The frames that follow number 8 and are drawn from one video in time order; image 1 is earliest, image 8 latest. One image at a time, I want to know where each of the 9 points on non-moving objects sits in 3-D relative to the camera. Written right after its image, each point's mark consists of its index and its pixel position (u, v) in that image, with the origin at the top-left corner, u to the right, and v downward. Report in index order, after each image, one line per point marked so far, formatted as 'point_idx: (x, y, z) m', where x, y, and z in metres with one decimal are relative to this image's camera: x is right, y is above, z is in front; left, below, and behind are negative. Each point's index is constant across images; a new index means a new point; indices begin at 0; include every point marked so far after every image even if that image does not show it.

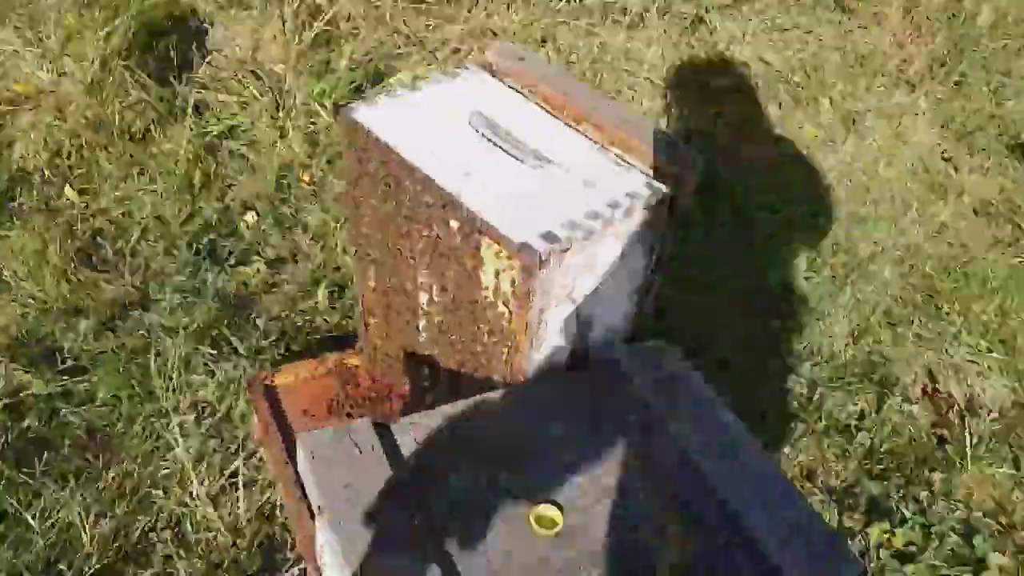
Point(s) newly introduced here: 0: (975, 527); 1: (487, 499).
0: (+2.8, -1.5, +4.7) m
1: (-0.1, -0.7, +3.2) m
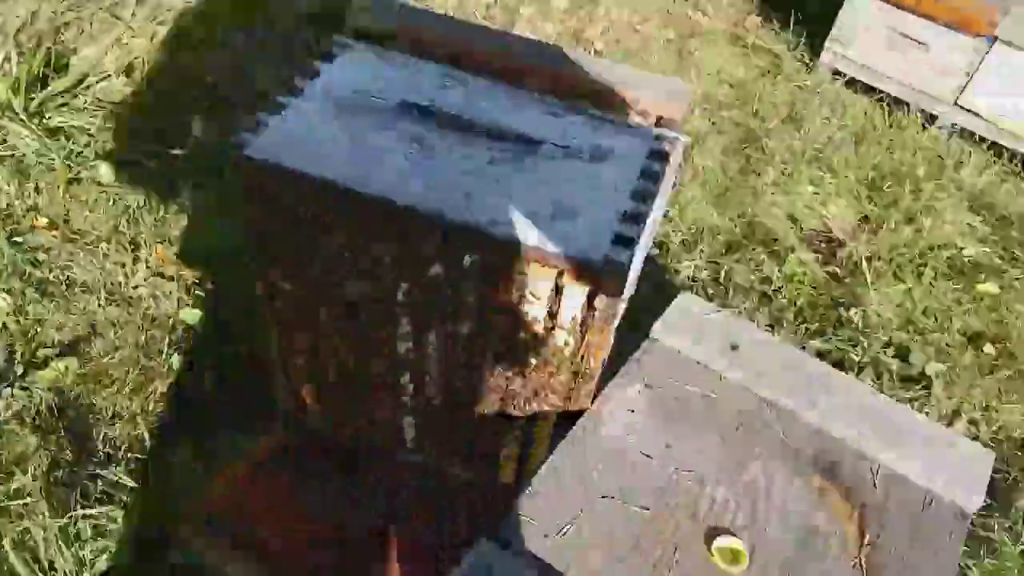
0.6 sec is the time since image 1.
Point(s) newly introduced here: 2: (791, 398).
0: (+2.6, -0.4, +5.2) m
1: (+0.4, -0.8, +2.7) m
2: (+1.2, -0.5, +3.1) m
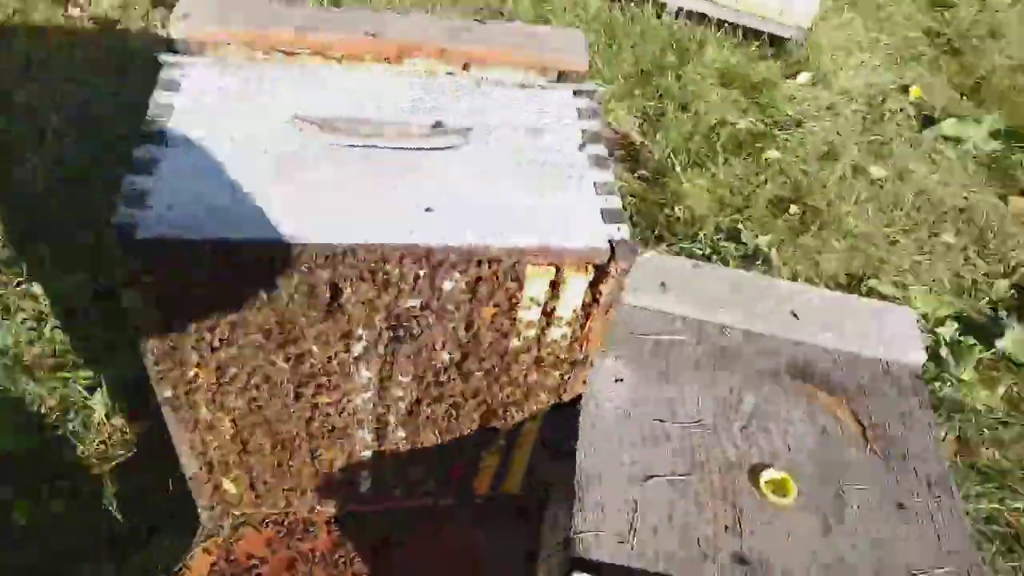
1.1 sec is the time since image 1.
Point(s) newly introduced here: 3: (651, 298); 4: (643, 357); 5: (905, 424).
0: (+1.5, +0.4, +5.6) m
1: (+0.6, -0.7, +2.6) m
2: (+1.1, -0.2, +3.2) m
3: (+0.7, -0.1, +3.2) m
4: (+0.5, -0.3, +3.0) m
5: (+1.4, -0.5, +2.9) m
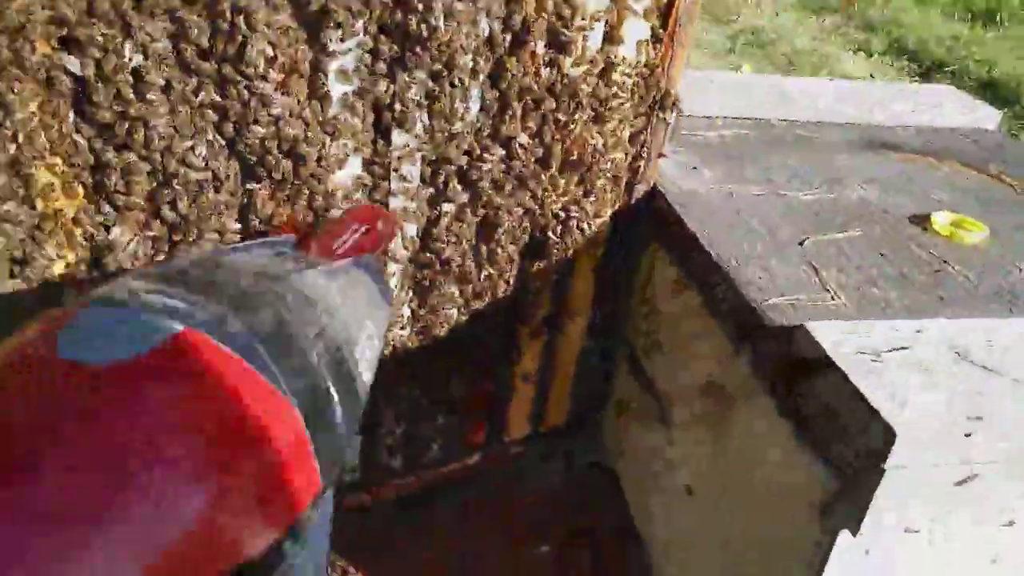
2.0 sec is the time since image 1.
0: (+0.8, +0.7, +5.0) m
1: (+0.8, +0.1, +1.7) m
2: (+1.0, +0.6, +2.5) m
3: (+0.6, +0.6, +2.5) m
4: (+0.5, +0.4, +2.2) m
5: (+1.5, +0.4, +2.3) m
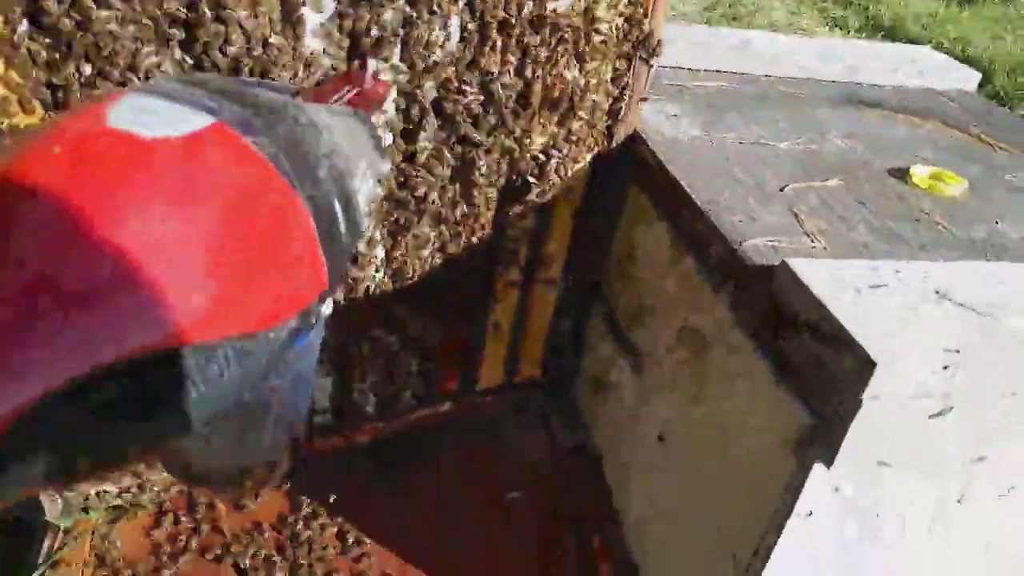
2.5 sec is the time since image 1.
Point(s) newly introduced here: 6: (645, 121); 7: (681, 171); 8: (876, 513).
0: (+0.7, +0.9, +5.0) m
1: (+0.7, +0.2, +1.7) m
2: (+1.0, +0.7, +2.5) m
3: (+0.6, +0.7, +2.4) m
4: (+0.5, +0.5, +2.2) m
5: (+1.4, +0.5, +2.3) m
6: (+0.3, +0.4, +1.9) m
7: (+0.4, +0.3, +1.7) m
8: (+0.6, -0.4, +1.3) m
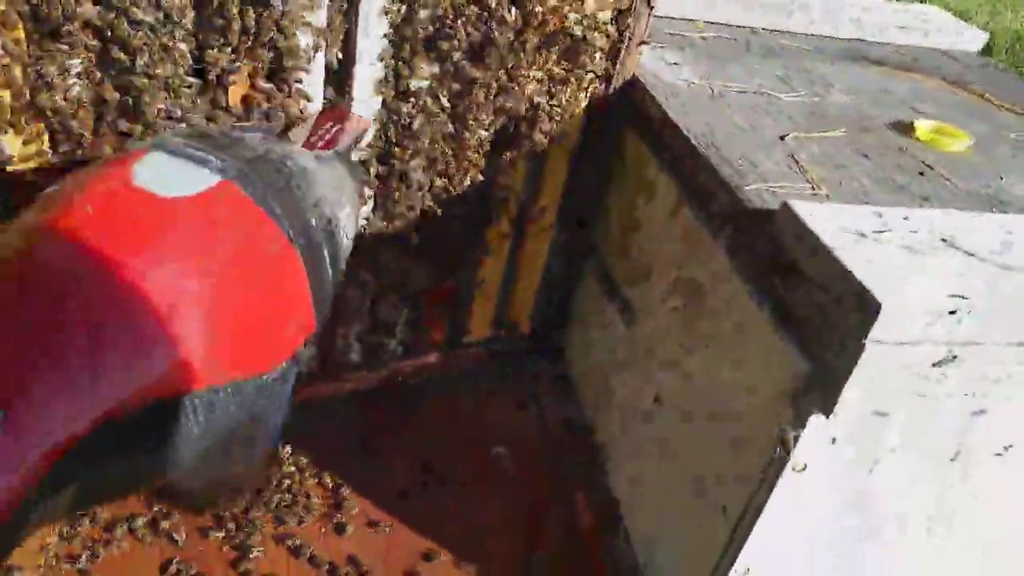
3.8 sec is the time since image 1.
0: (+0.6, +1.1, +4.9) m
1: (+0.7, +0.3, +1.7) m
2: (+0.9, +0.8, +2.4) m
3: (+0.6, +0.8, +2.4) m
4: (+0.5, +0.6, +2.1) m
5: (+1.4, +0.6, +2.3) m
6: (+0.3, +0.5, +1.9) m
7: (+0.4, +0.4, +1.7) m
8: (+0.6, -0.3, +1.3) m
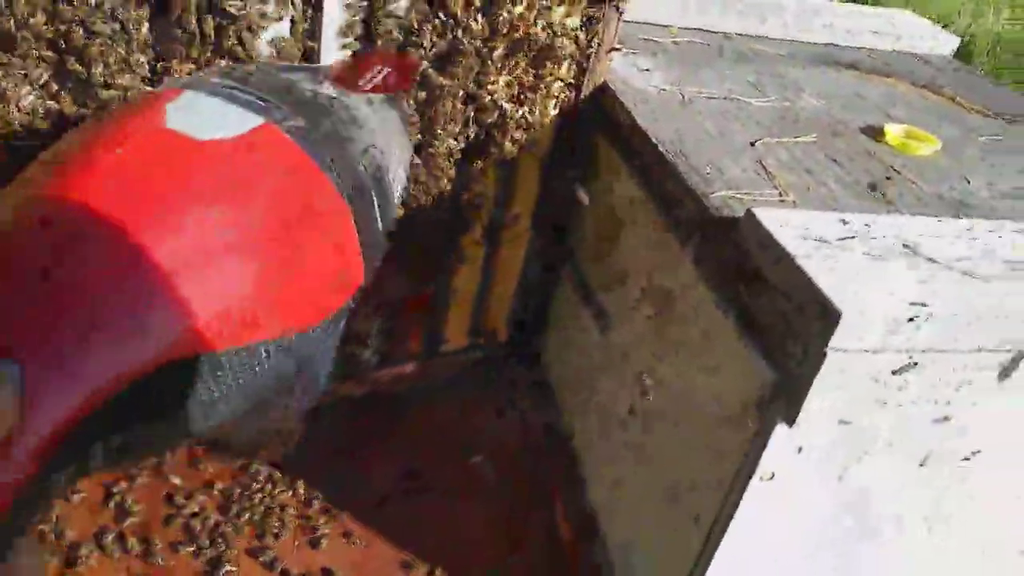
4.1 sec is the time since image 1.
0: (+0.5, +1.1, +4.9) m
1: (+0.7, +0.3, +1.7) m
2: (+0.9, +0.8, +2.5) m
3: (+0.5, +0.8, +2.4) m
4: (+0.4, +0.6, +2.1) m
5: (+1.3, +0.6, +2.3) m
6: (+0.2, +0.5, +1.9) m
7: (+0.3, +0.3, +1.7) m
8: (+0.5, -0.3, +1.3) m
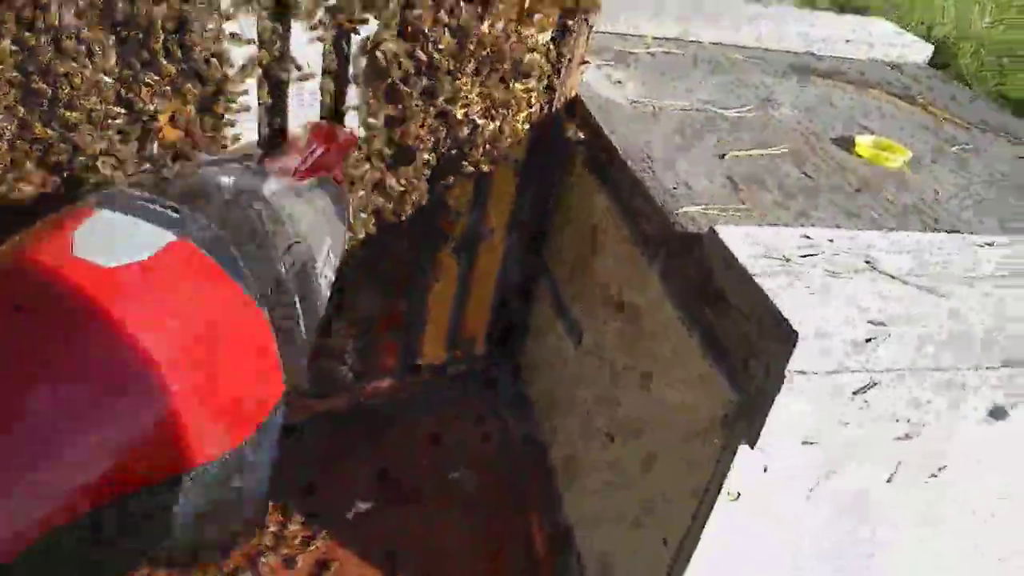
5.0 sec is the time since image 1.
0: (+0.4, +1.1, +4.9) m
1: (+0.6, +0.2, +1.7) m
2: (+0.8, +0.8, +2.5) m
3: (+0.4, +0.8, +2.4) m
4: (+0.3, +0.6, +2.1) m
5: (+1.3, +0.6, +2.3) m
6: (+0.2, +0.5, +1.9) m
7: (+0.2, +0.3, +1.7) m
8: (+0.5, -0.3, +1.3) m
